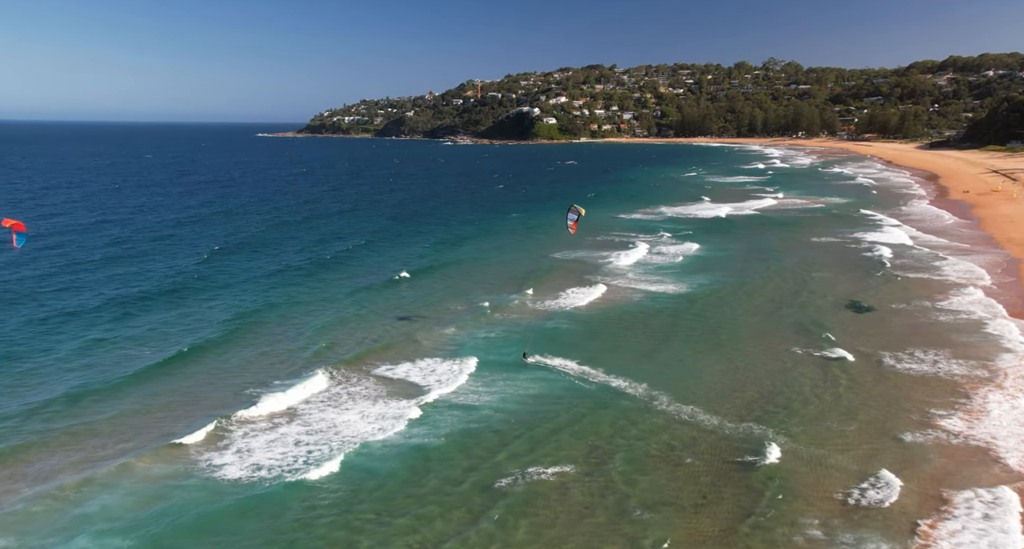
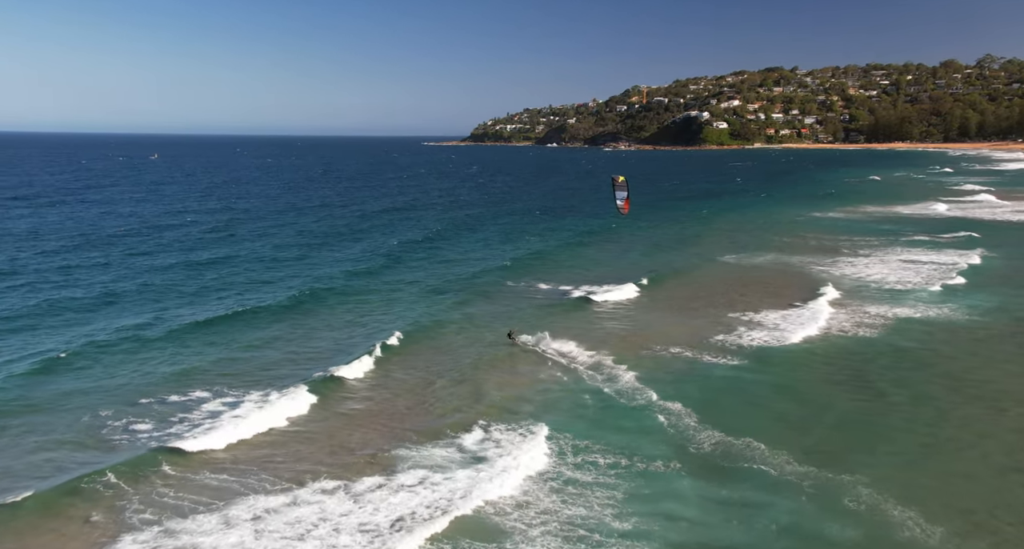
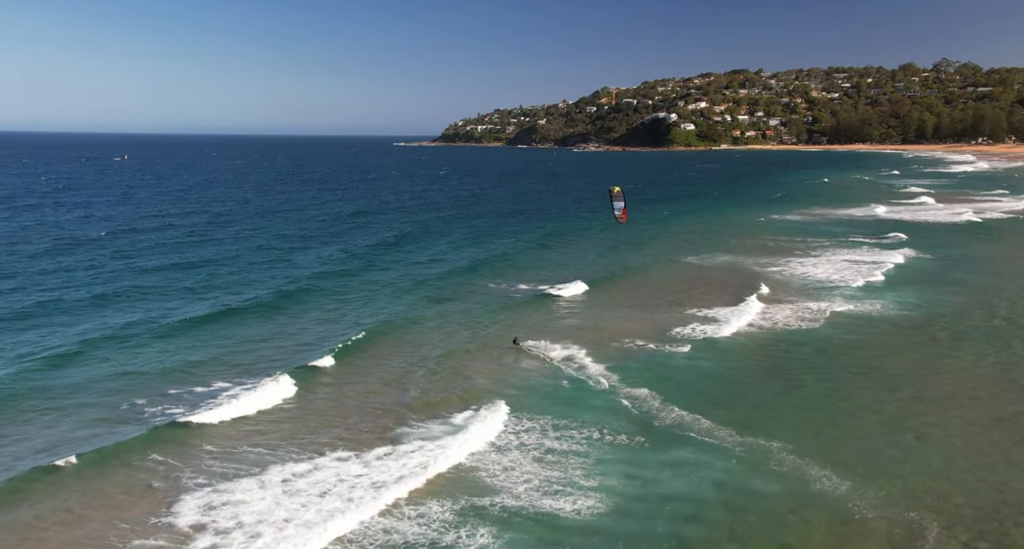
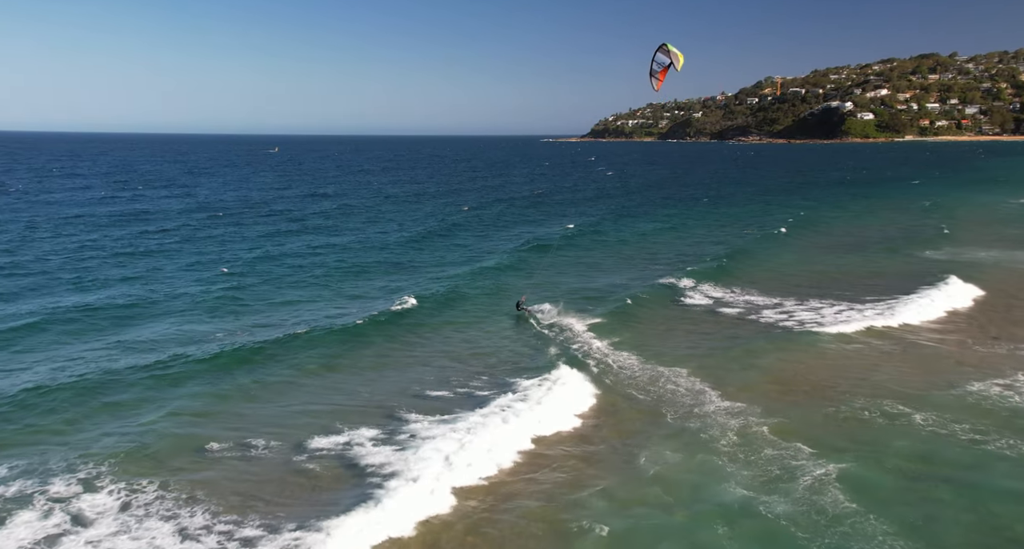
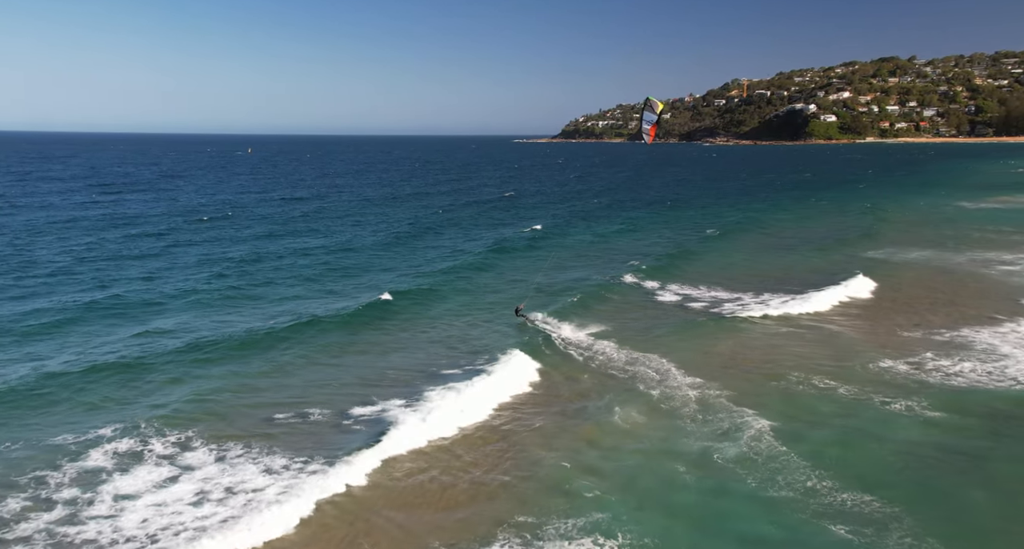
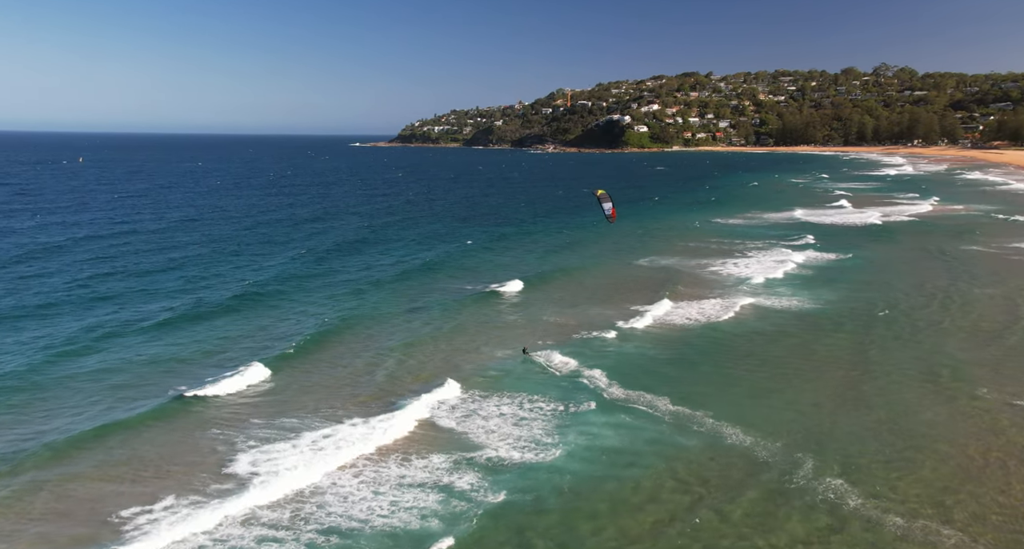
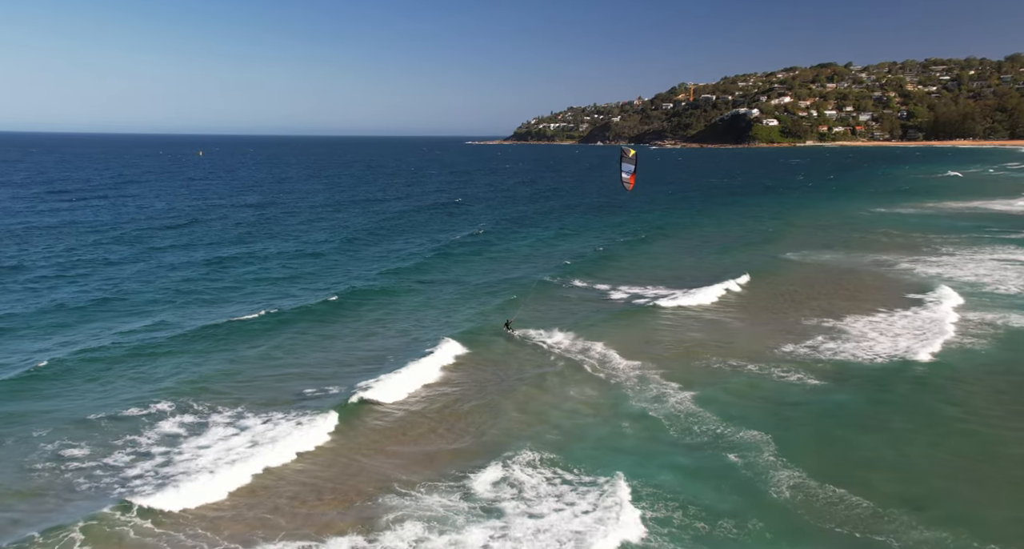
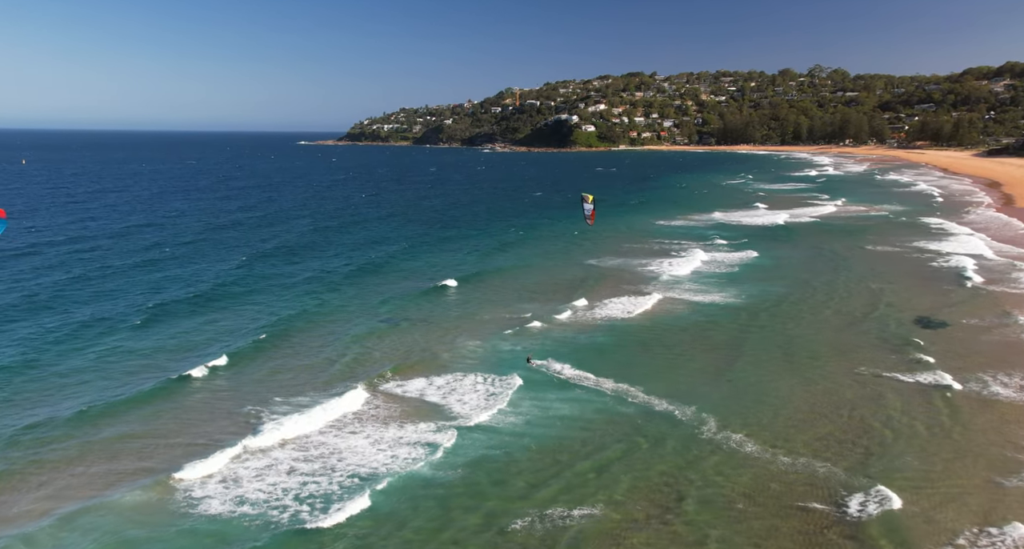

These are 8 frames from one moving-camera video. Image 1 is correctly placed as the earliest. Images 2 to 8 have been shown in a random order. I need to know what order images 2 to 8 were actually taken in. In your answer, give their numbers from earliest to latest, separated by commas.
8, 6, 3, 2, 7, 5, 4
